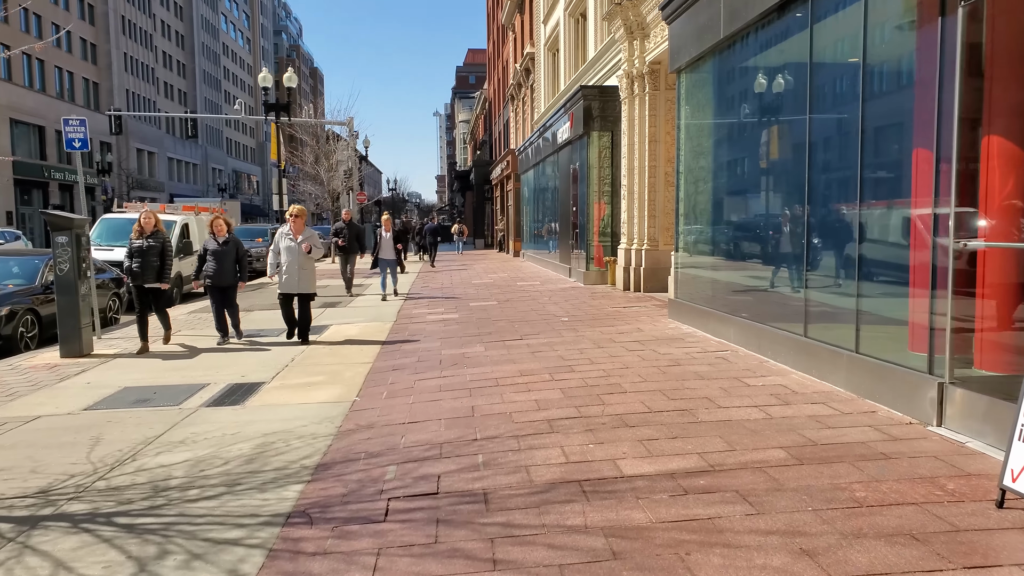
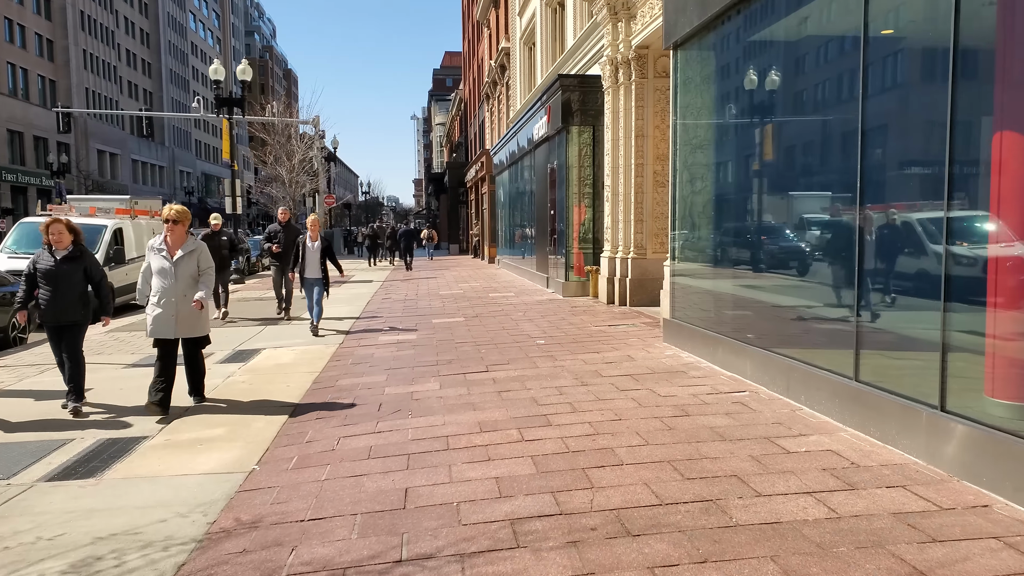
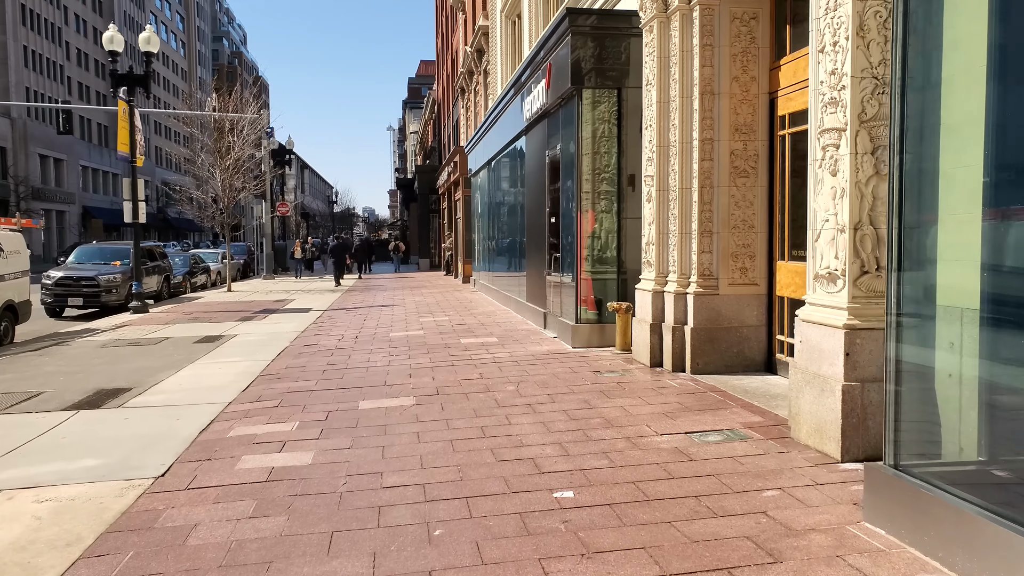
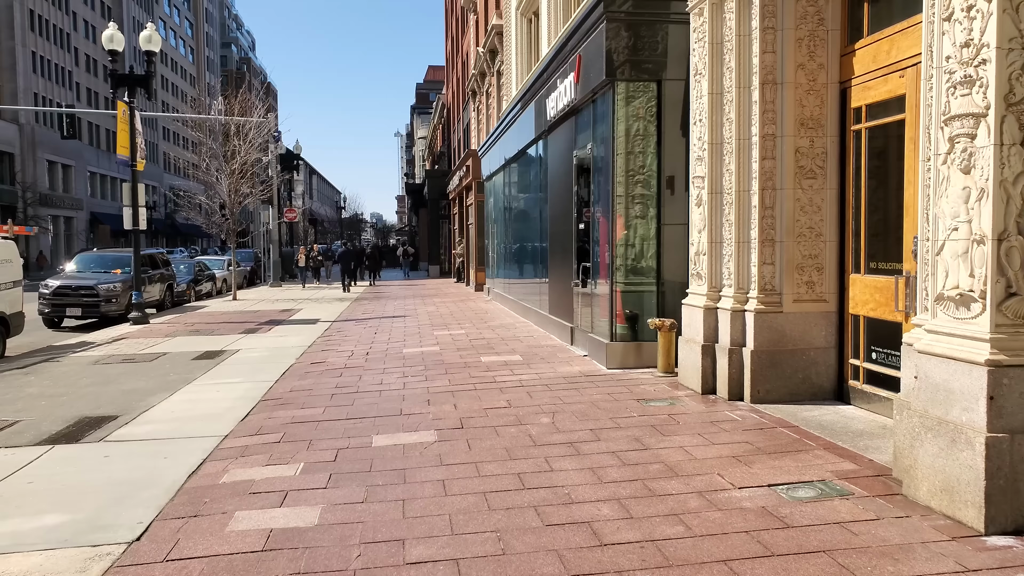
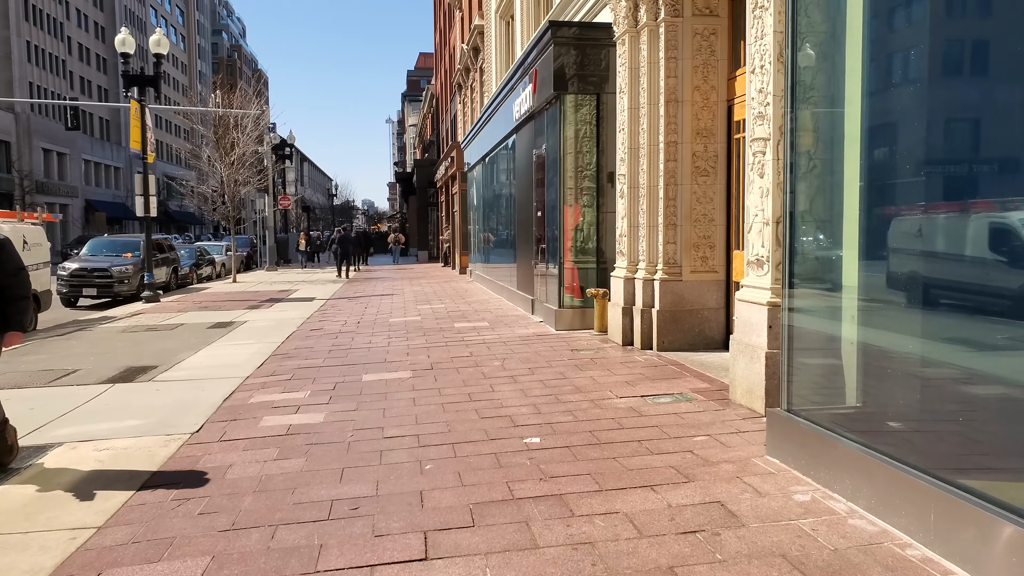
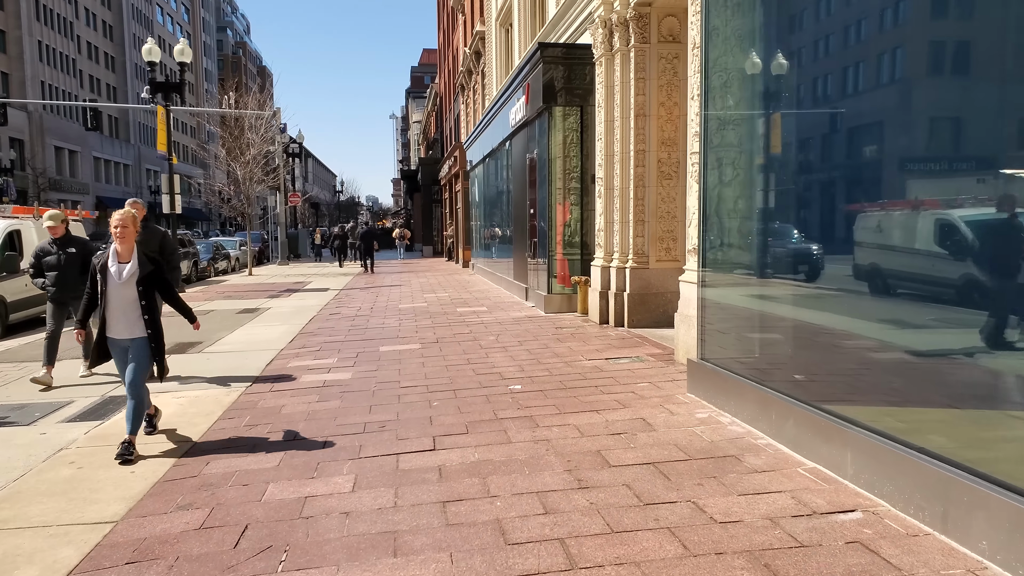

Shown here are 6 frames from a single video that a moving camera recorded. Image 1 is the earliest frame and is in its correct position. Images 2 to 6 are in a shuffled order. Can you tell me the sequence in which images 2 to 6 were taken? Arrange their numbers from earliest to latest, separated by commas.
2, 6, 5, 3, 4
